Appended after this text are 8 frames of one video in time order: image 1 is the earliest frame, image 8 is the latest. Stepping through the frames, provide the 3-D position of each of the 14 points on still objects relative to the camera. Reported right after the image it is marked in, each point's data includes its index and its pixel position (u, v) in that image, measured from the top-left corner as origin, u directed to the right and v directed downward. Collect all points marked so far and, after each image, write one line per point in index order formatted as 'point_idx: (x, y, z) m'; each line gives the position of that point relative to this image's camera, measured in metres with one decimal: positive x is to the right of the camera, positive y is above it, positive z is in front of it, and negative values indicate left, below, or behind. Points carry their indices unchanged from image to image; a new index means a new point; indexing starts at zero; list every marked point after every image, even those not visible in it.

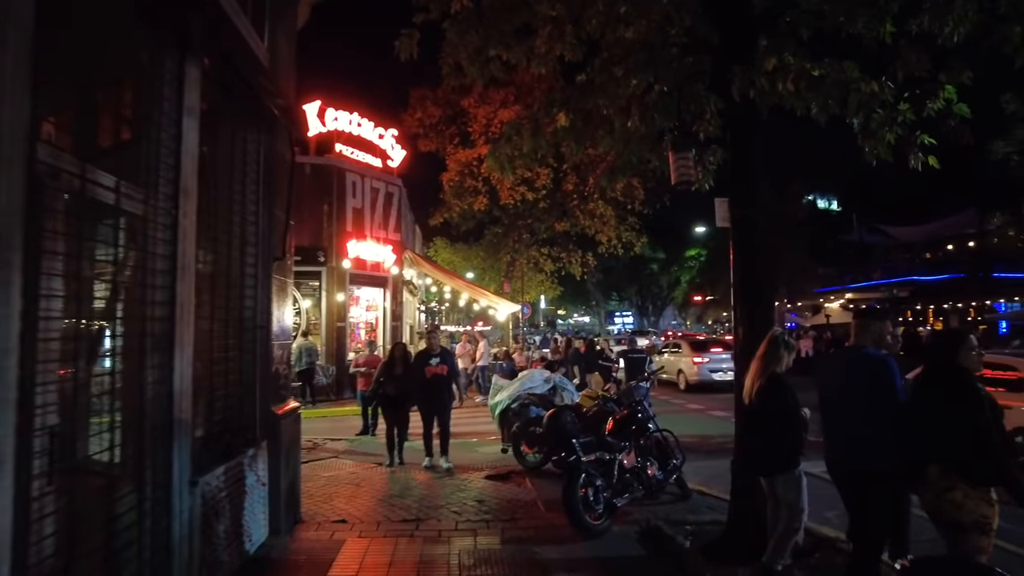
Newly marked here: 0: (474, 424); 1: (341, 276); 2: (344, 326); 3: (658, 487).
0: (-0.9, -3.2, +15.7) m
1: (-5.2, +0.4, +19.8) m
2: (-5.1, -1.1, +19.7) m
3: (+1.6, -2.1, +7.1) m
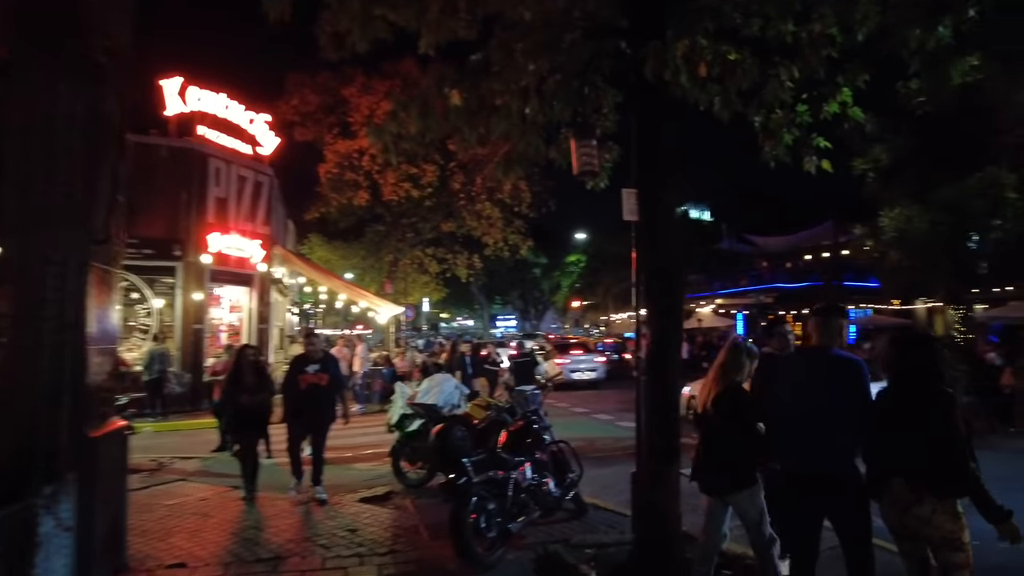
0: (-3.5, -3.2, +14.5) m
1: (-8.4, +0.4, +17.7) m
2: (-8.3, -1.1, +17.7) m
3: (+0.4, -2.1, +6.4) m
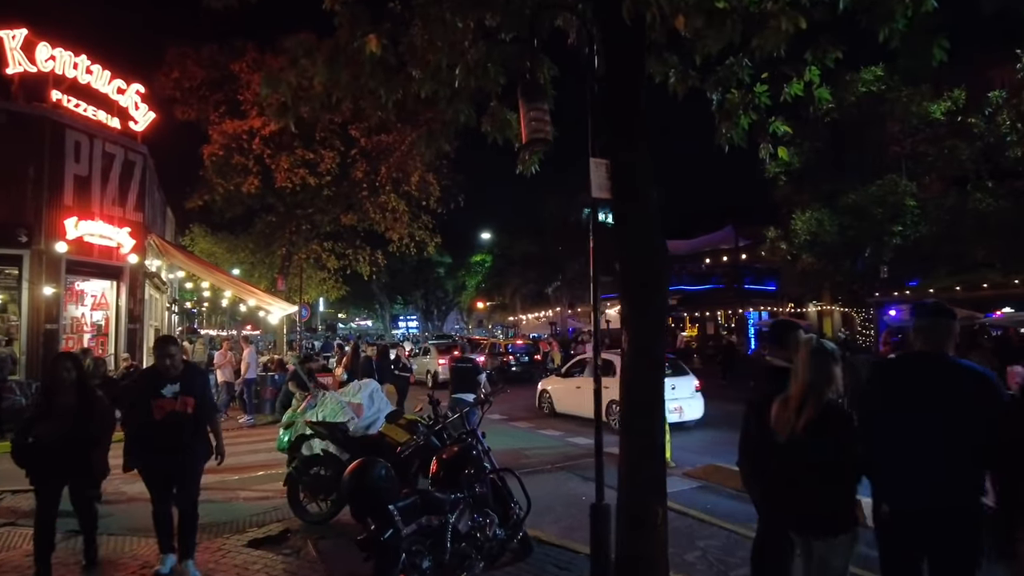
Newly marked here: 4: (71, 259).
0: (-5.2, -3.1, +12.6) m
1: (-10.5, +0.6, +15.1) m
2: (-10.4, -0.9, +15.1) m
3: (-0.1, -2.1, +5.2) m
4: (-10.4, +0.7, +15.6) m
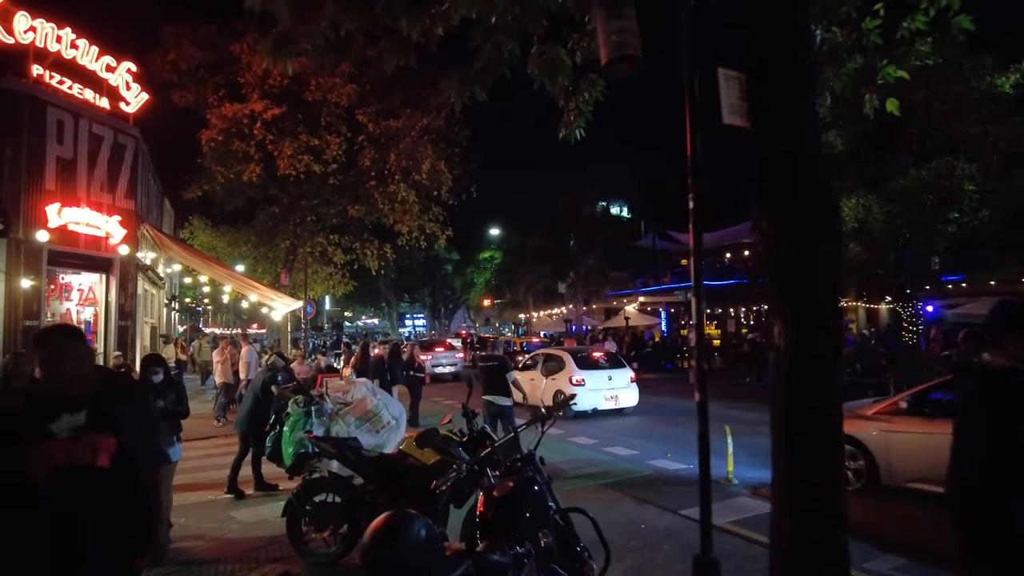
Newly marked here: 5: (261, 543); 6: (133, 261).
0: (-4.7, -3.0, +11.2) m
1: (-10.0, +0.7, +13.8) m
2: (-9.9, -0.8, +13.7) m
3: (+0.3, -1.9, +3.8) m
4: (-9.9, +0.8, +14.3) m
5: (-2.4, -2.5, +6.5) m
6: (-9.4, +0.7, +16.5) m
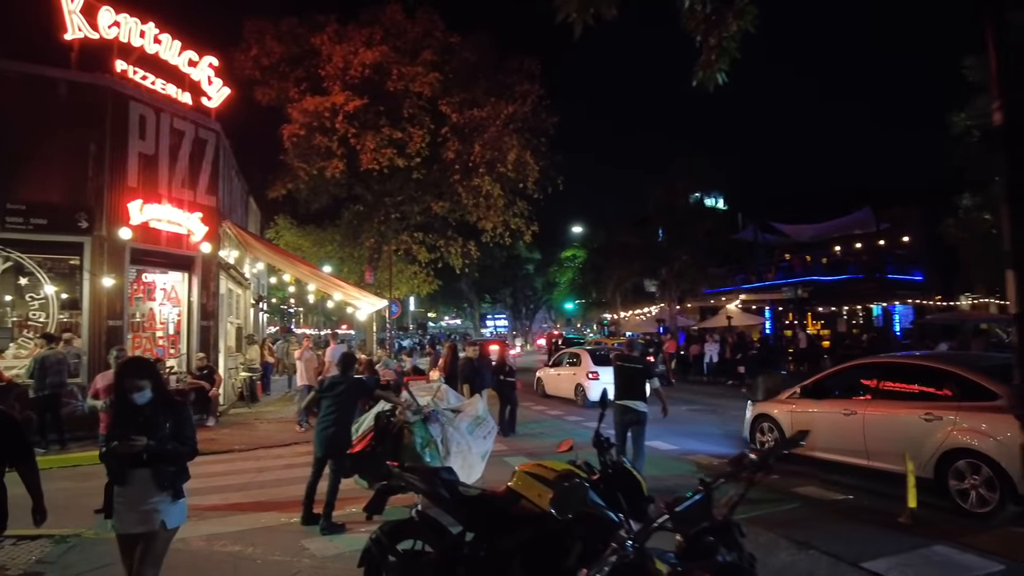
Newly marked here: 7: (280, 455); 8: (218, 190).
0: (-3.1, -2.9, +10.2) m
1: (-8.0, +0.7, +13.4) m
2: (-7.9, -0.8, +13.4) m
3: (+1.0, -1.8, +2.2) m
4: (-7.9, +0.8, +13.9) m
5: (-1.4, -2.4, +5.3) m
6: (-7.2, +0.7, +16.0) m
7: (-4.2, -3.1, +12.2) m
8: (-7.2, +2.4, +16.3) m
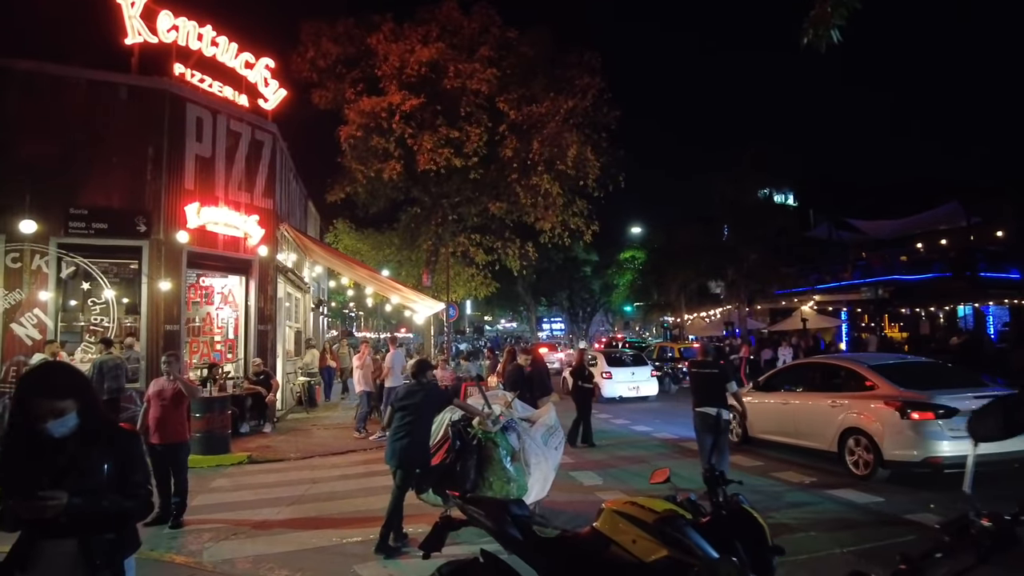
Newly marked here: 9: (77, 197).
0: (-2.1, -2.9, +9.7) m
1: (-6.8, +0.7, +13.3) m
2: (-6.7, -0.8, +13.2) m
3: (+1.3, -1.8, +1.4) m
4: (-6.6, +0.8, +13.8) m
5: (-0.8, -2.4, +4.6) m
6: (-5.7, +0.6, +15.8) m
7: (-3.1, -3.1, +11.7) m
8: (-5.8, +2.3, +16.2) m
9: (-8.3, +1.7, +12.6) m
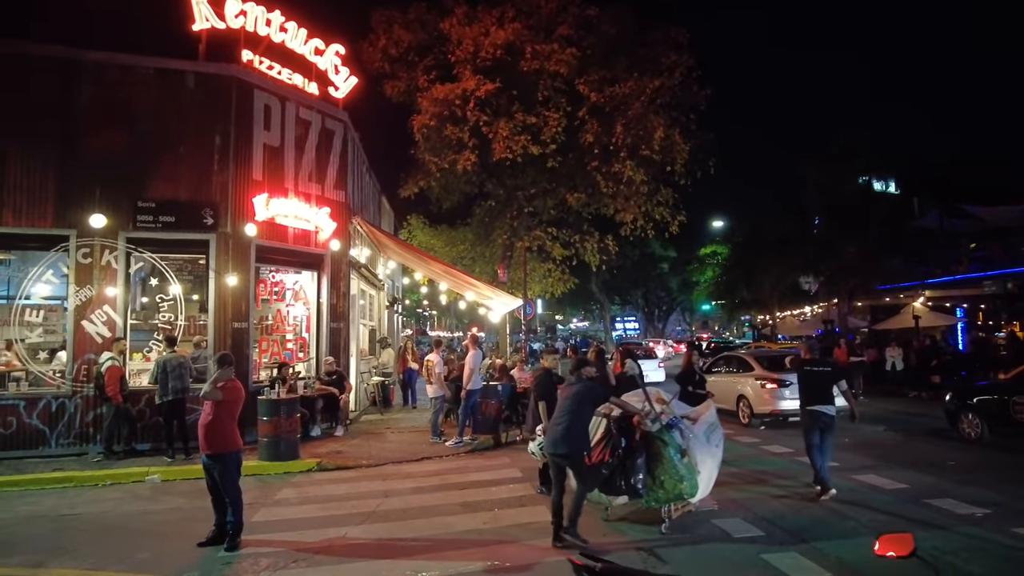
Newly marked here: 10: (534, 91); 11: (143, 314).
0: (-0.9, -2.8, +8.6) m
1: (-5.2, +0.7, +12.6) m
2: (-5.1, -0.8, +12.6) m
3: (+1.6, -1.6, 0.0) m
4: (-4.9, +0.8, +13.1) m
5: (-0.2, -2.3, +3.4) m
6: (-3.8, +0.7, +15.1) m
7: (-1.6, -3.0, +10.7) m
8: (-3.8, +2.4, +15.4) m
9: (-6.7, +1.8, +12.2) m
10: (+0.6, +5.8, +19.3) m
11: (-6.9, -0.5, +12.4) m
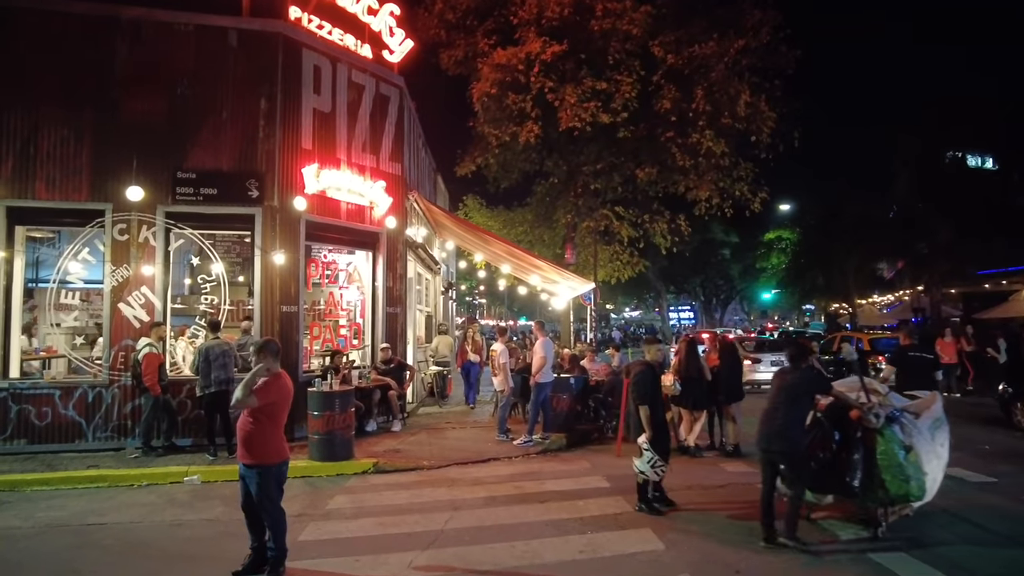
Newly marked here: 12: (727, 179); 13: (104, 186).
0: (+0.2, -2.6, +7.1) m
1: (-3.8, +1.1, +11.4) m
2: (-3.8, -0.4, +11.4) m
3: (+2.0, -1.5, -1.7) m
4: (-3.6, +1.2, +11.9) m
5: (+0.5, -2.1, +1.9) m
6: (-2.3, +1.1, +13.7) m
7: (-0.5, -2.7, +9.3) m
8: (-2.3, +2.8, +14.1) m
9: (-5.4, +2.2, +11.1) m
10: (+2.4, +6.2, +17.6) m
11: (-5.6, -0.1, +11.3) m
12: (+6.3, +3.2, +19.0) m
13: (-6.6, +1.7, +10.8) m
